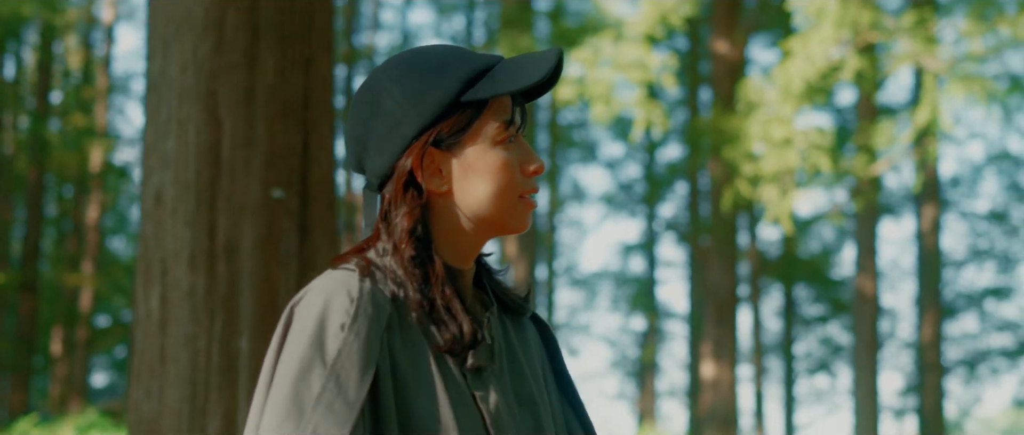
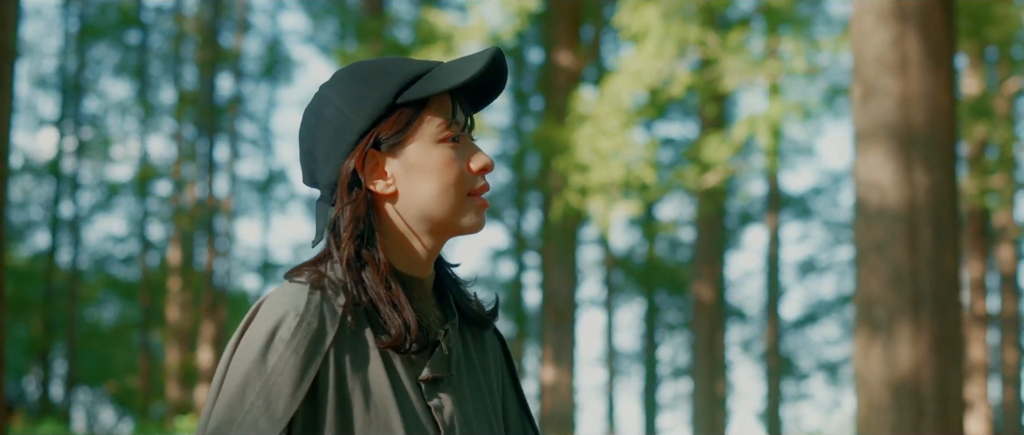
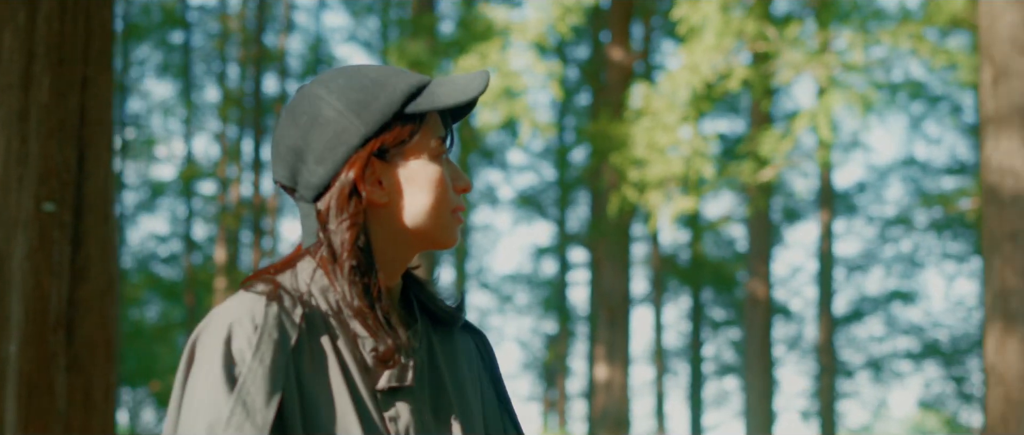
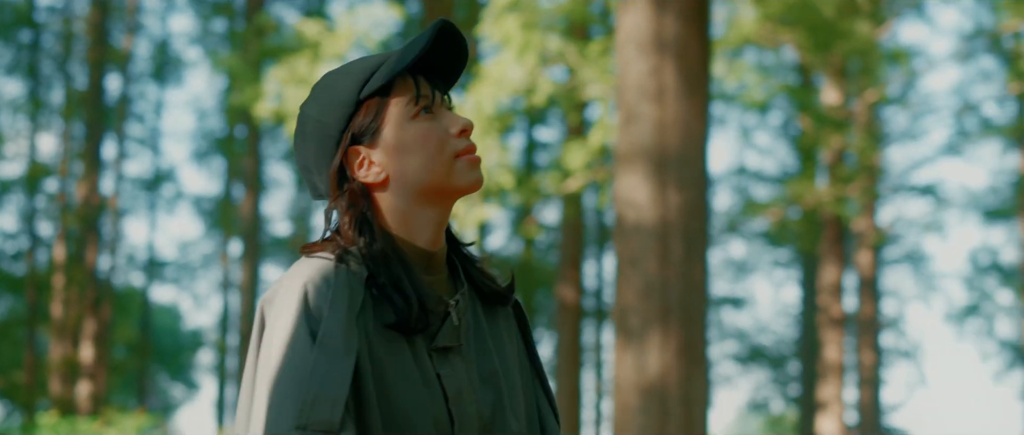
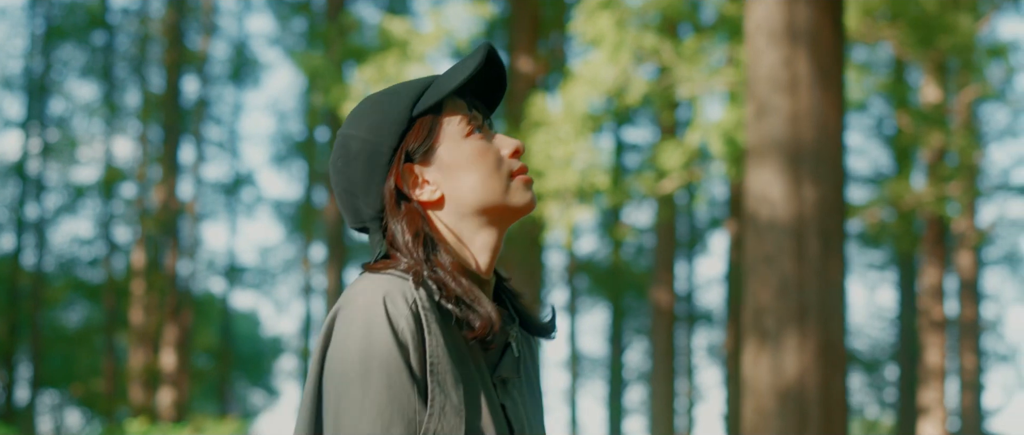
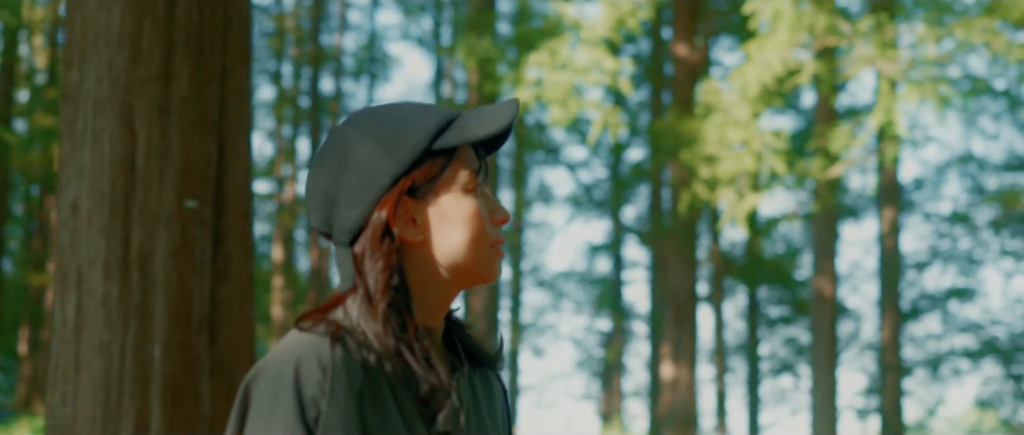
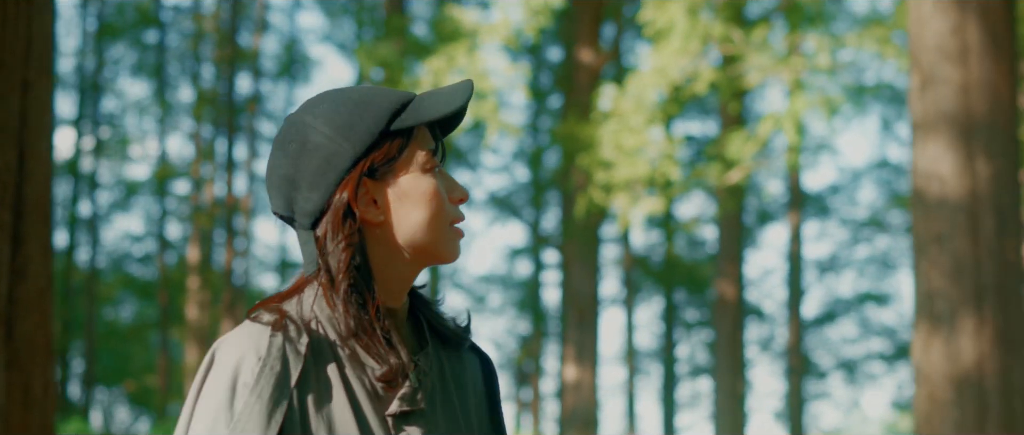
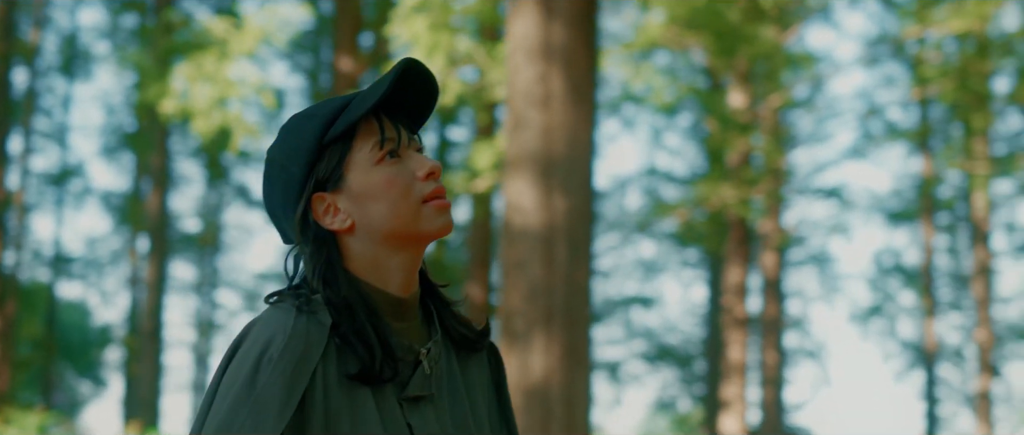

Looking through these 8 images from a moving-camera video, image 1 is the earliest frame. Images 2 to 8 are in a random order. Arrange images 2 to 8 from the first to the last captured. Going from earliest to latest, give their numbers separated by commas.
6, 3, 7, 2, 5, 4, 8
